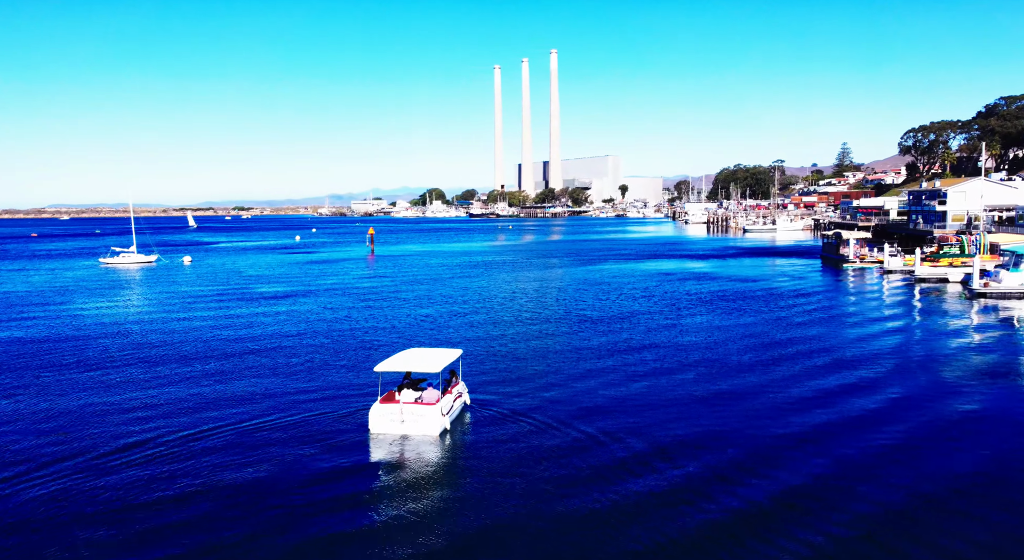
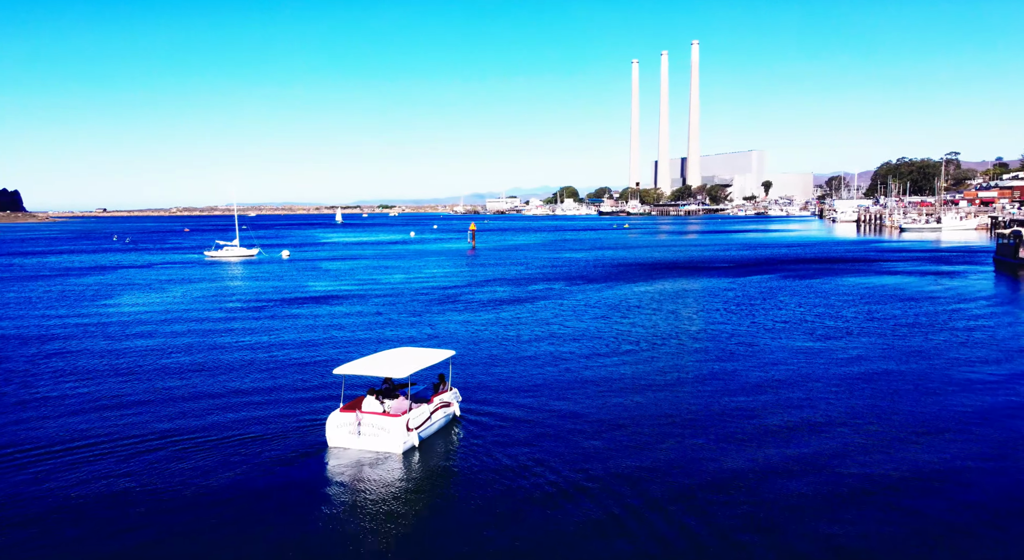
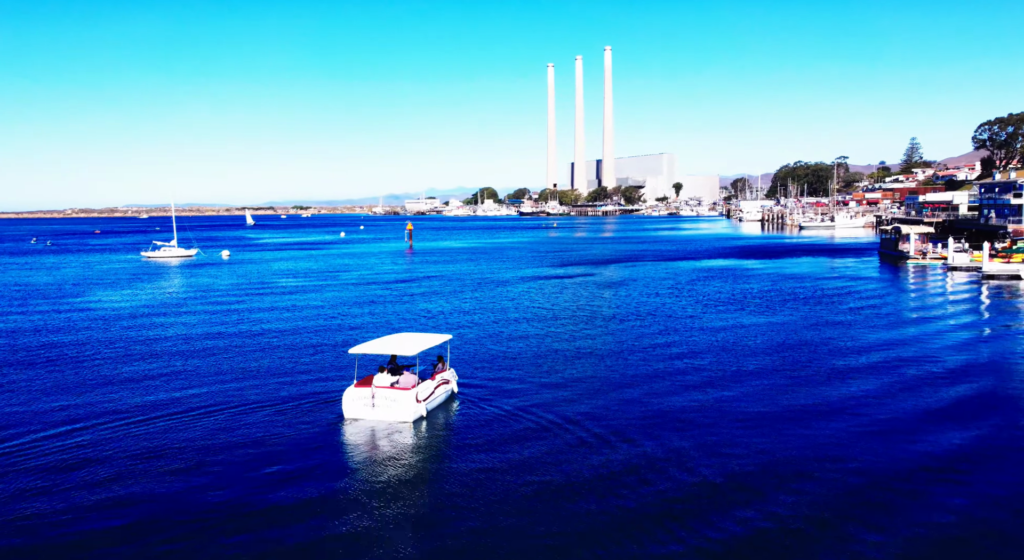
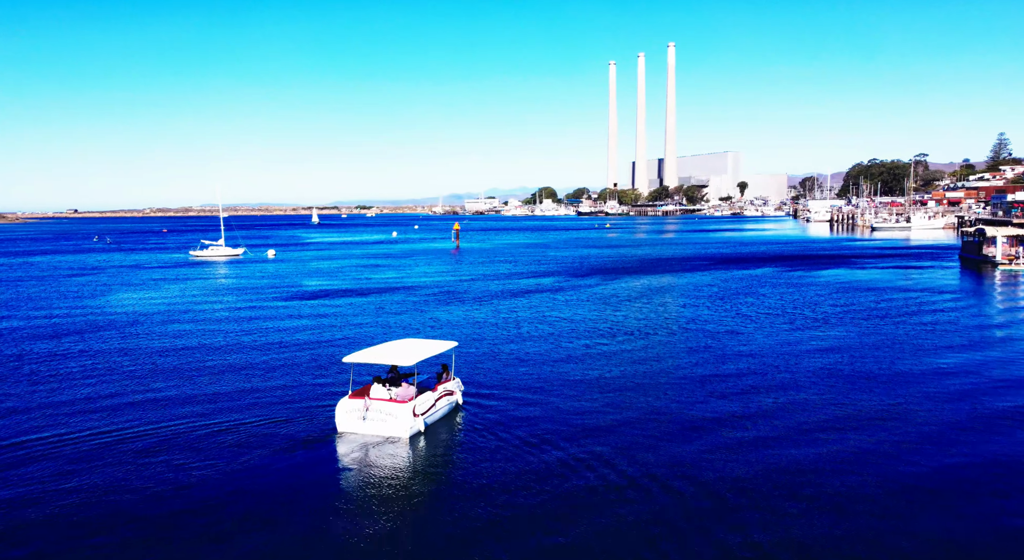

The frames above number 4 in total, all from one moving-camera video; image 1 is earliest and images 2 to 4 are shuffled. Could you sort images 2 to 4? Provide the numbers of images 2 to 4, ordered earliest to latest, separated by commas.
3, 4, 2
